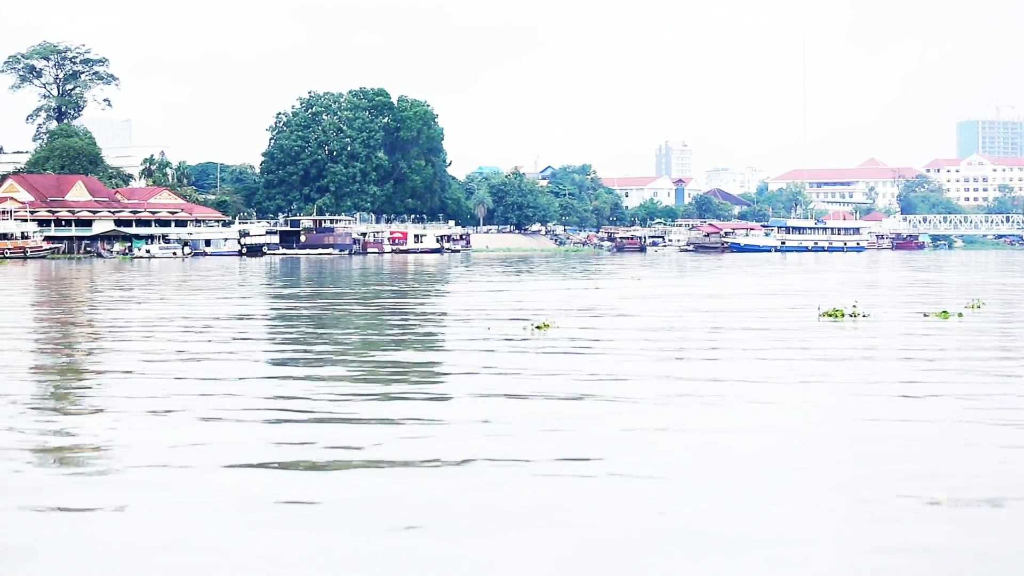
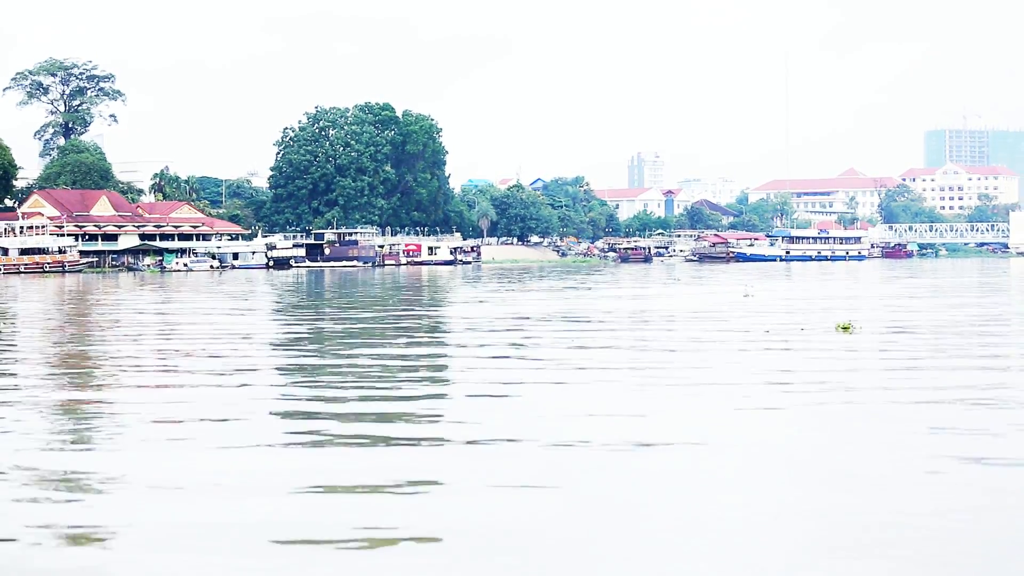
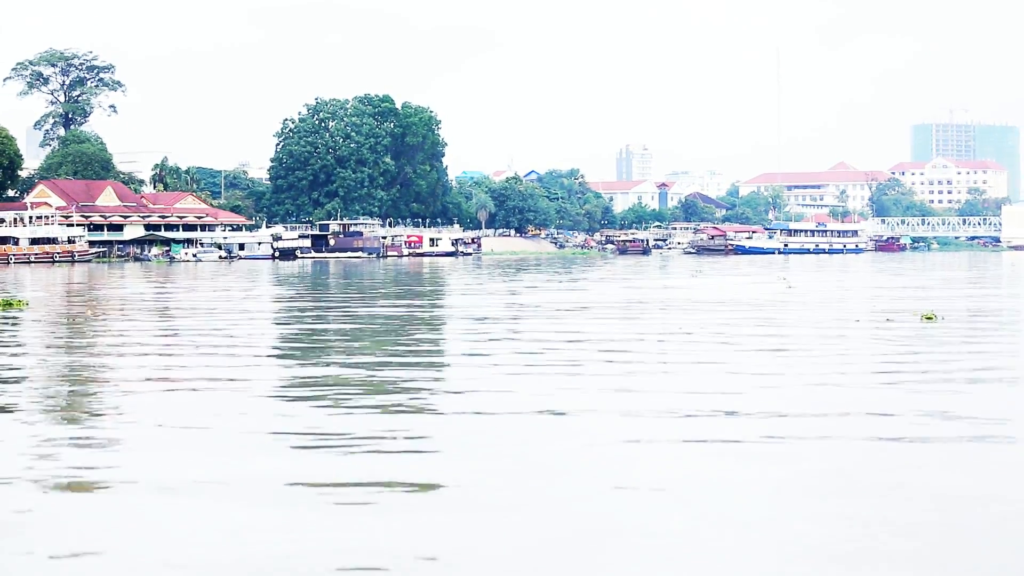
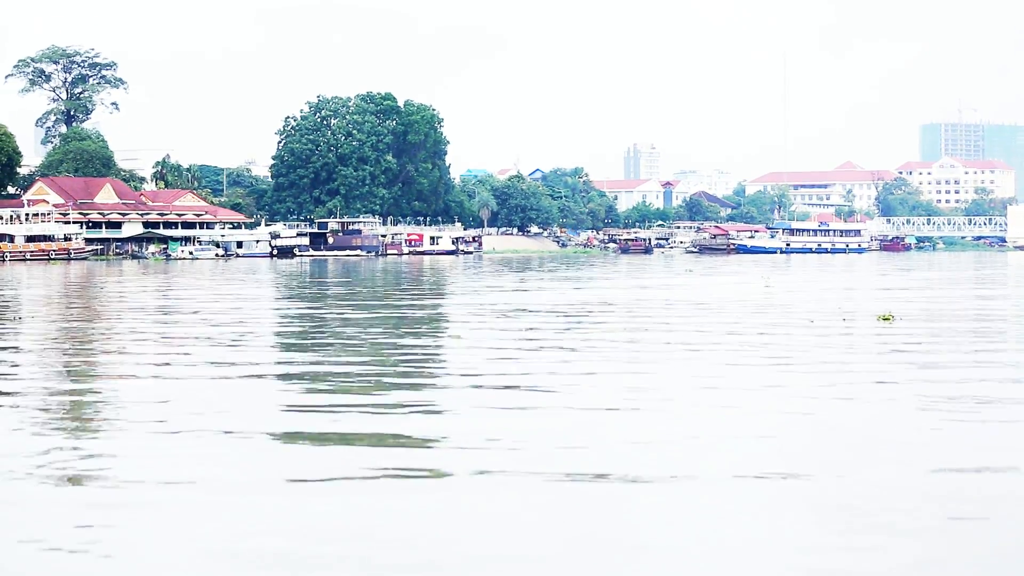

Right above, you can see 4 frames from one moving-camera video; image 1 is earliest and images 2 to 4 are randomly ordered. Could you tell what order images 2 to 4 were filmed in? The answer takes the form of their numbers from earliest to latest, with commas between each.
2, 4, 3
